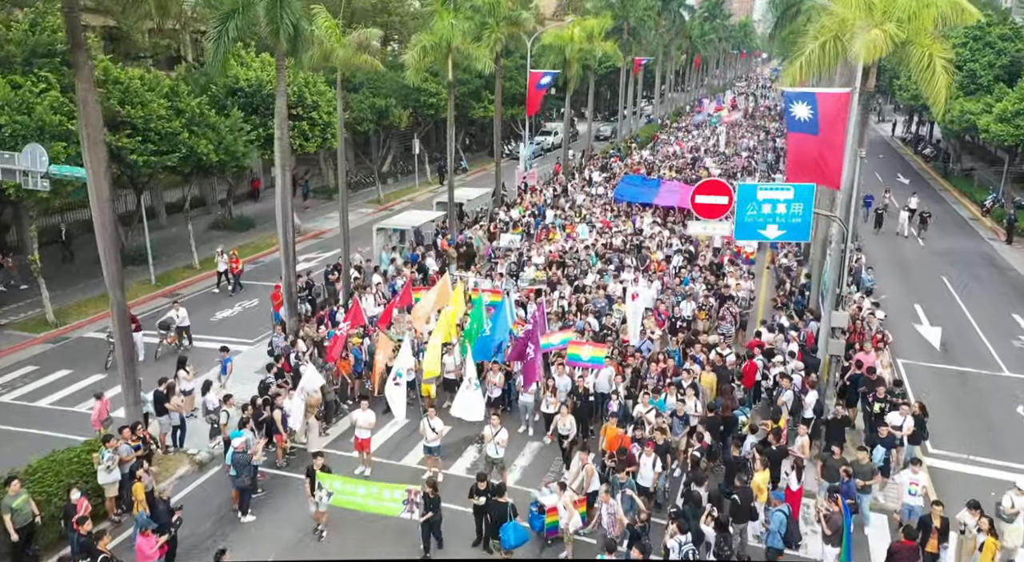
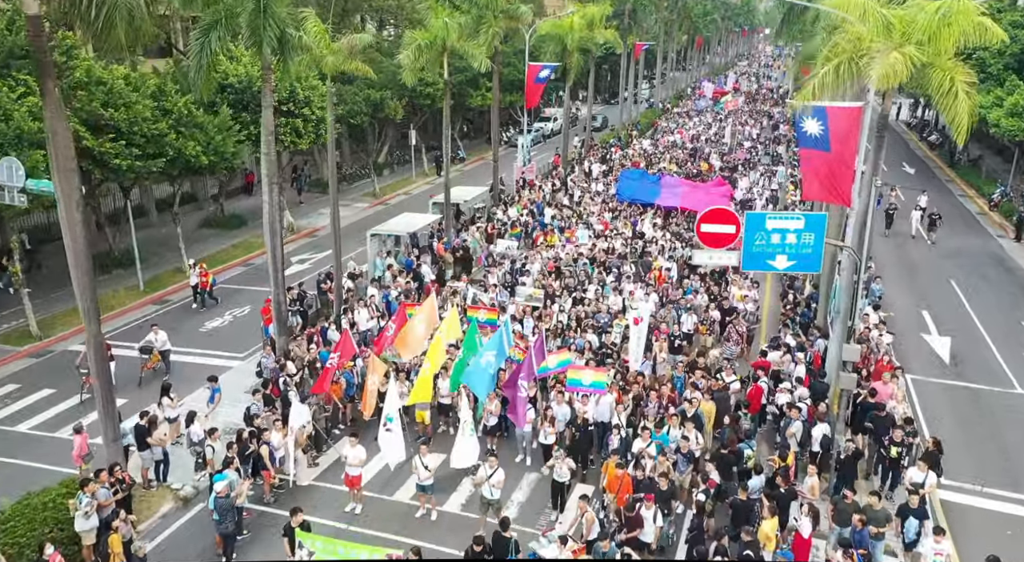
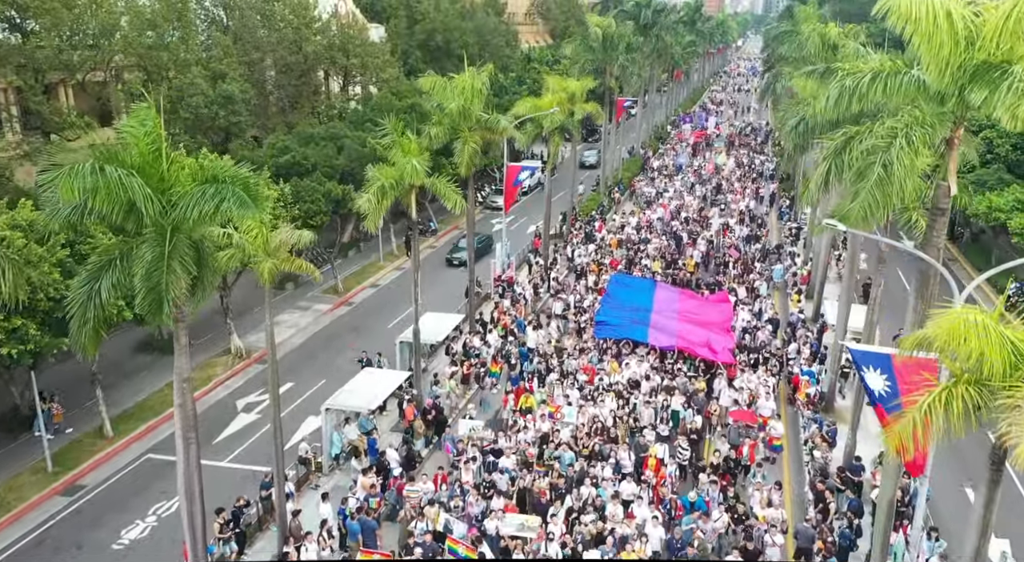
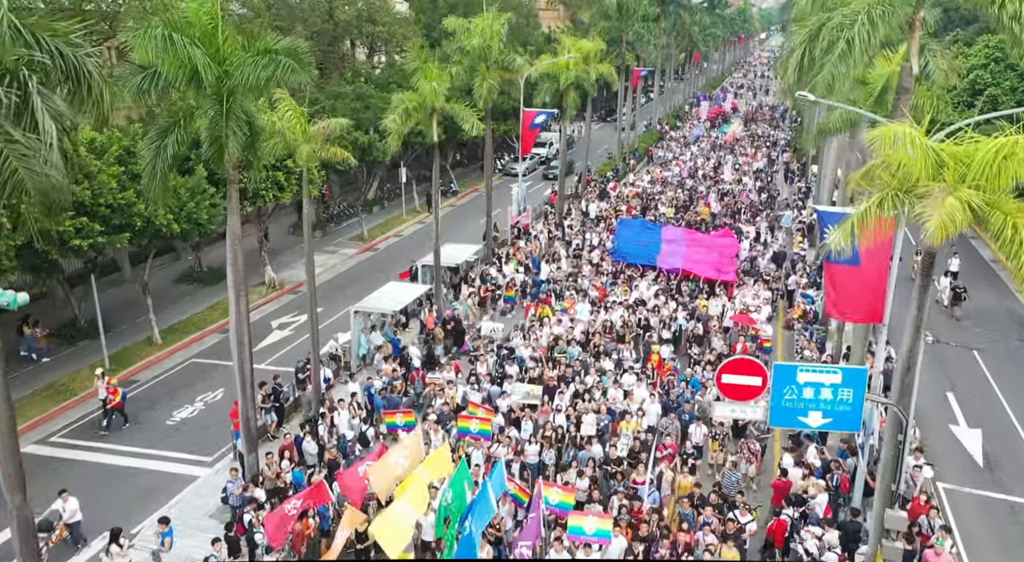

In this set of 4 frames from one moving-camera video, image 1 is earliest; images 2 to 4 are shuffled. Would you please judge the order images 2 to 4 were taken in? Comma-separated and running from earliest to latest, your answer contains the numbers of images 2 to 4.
2, 4, 3
